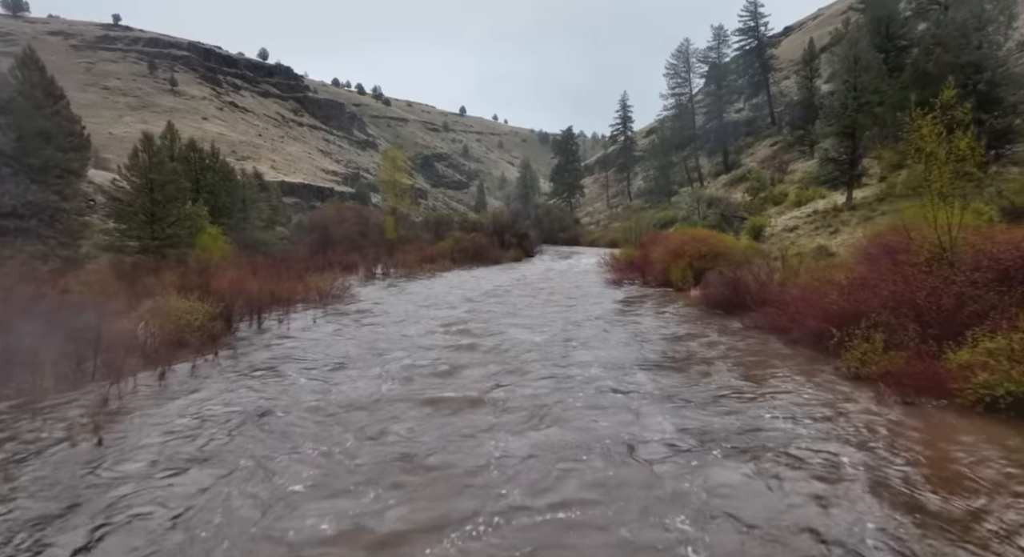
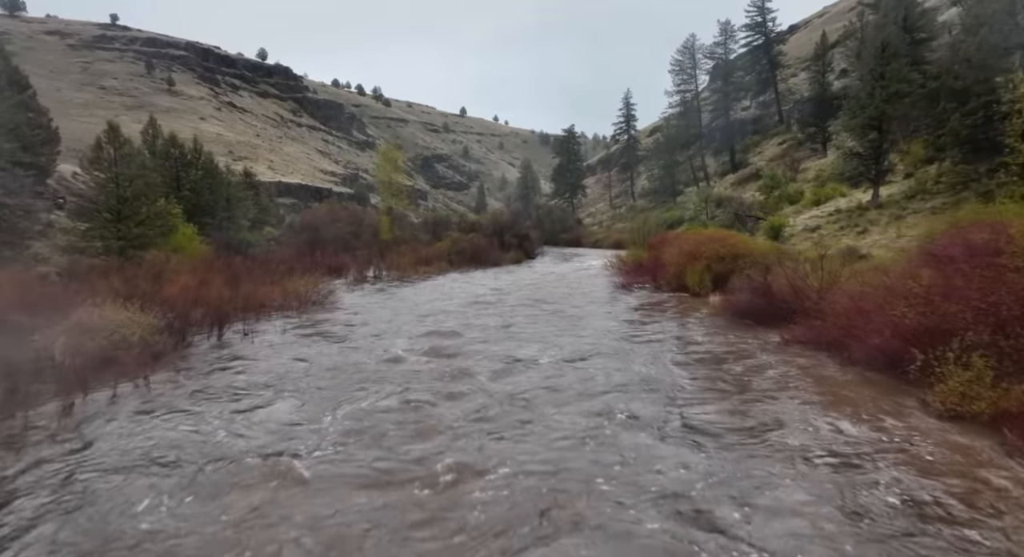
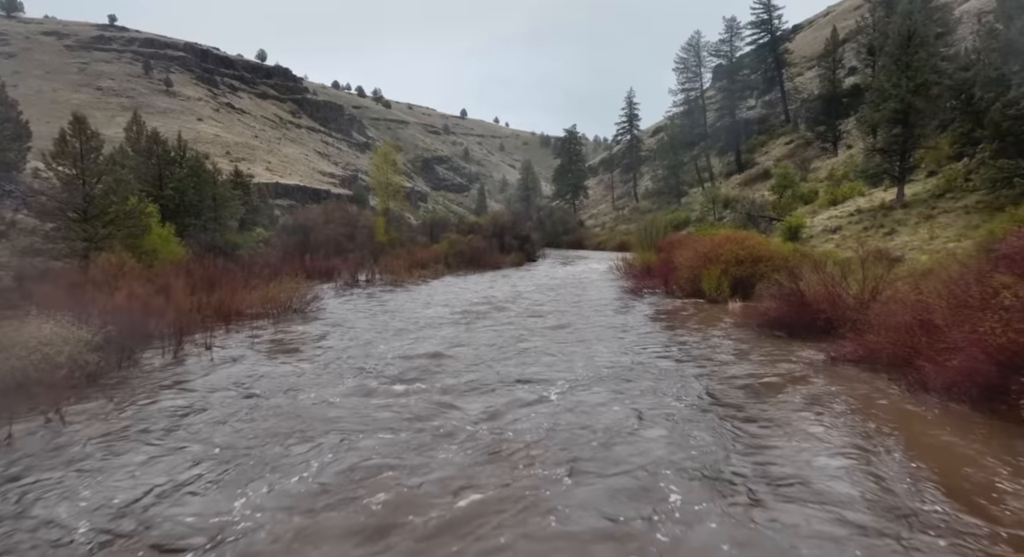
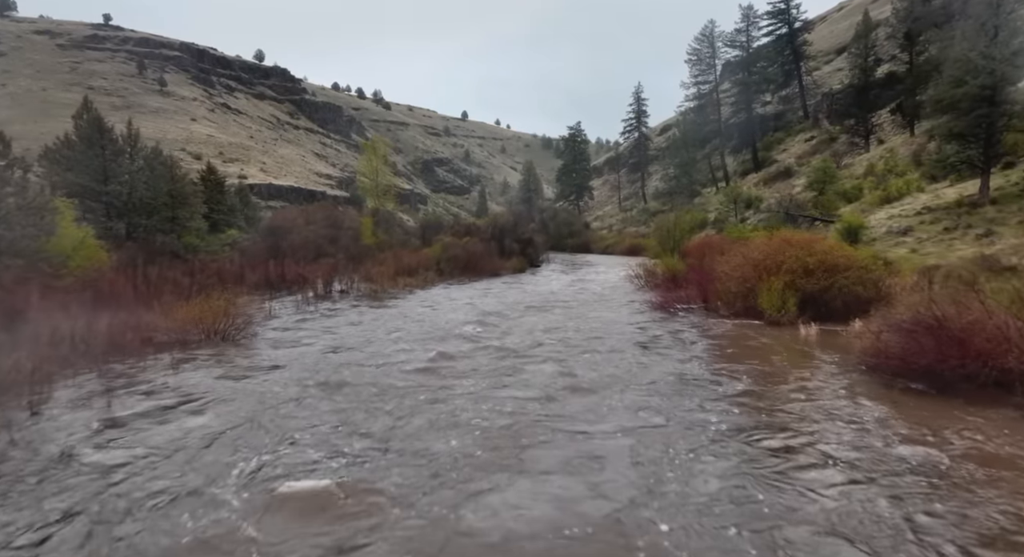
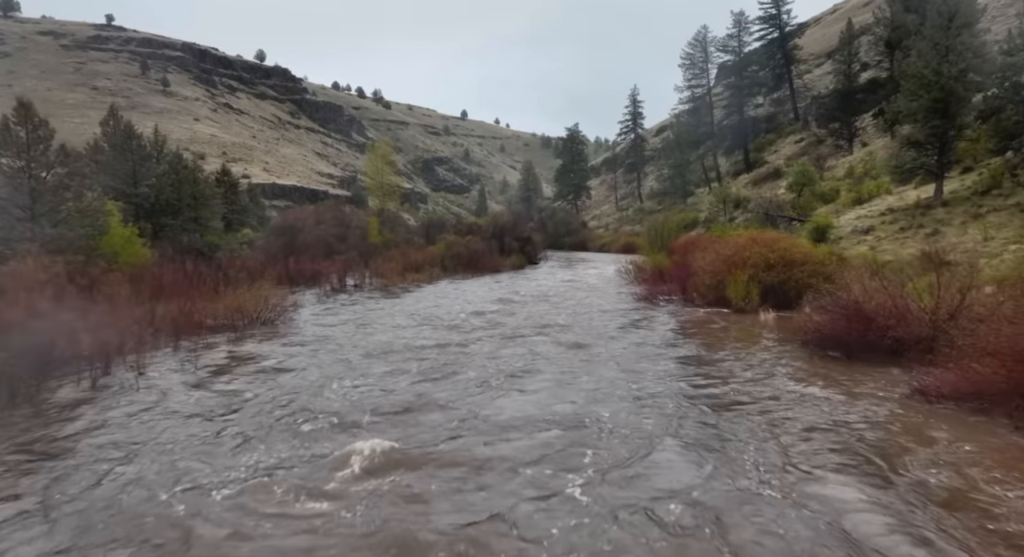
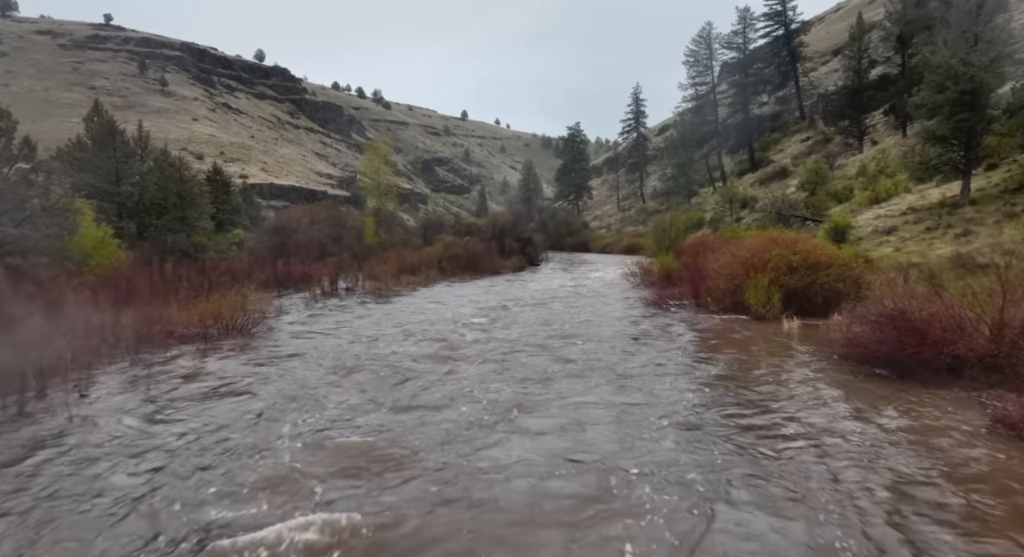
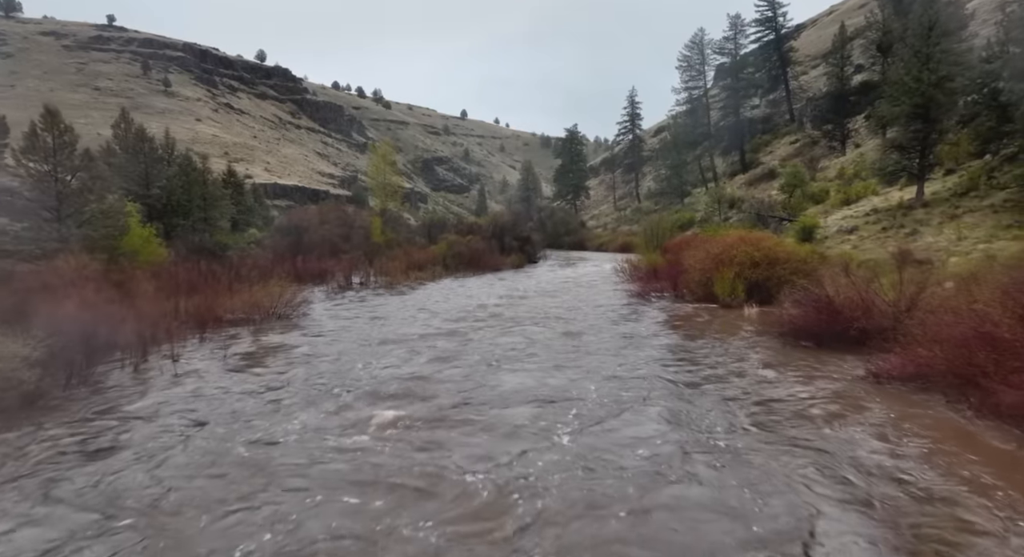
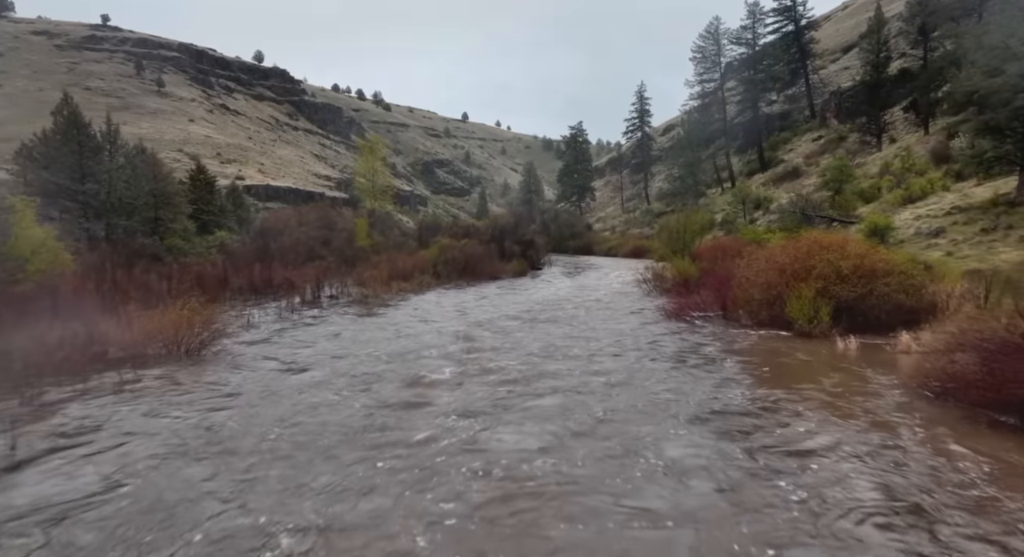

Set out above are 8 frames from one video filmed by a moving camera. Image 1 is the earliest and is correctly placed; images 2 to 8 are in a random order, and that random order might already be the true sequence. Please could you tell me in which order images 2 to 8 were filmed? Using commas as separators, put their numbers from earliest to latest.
2, 3, 7, 5, 6, 4, 8
